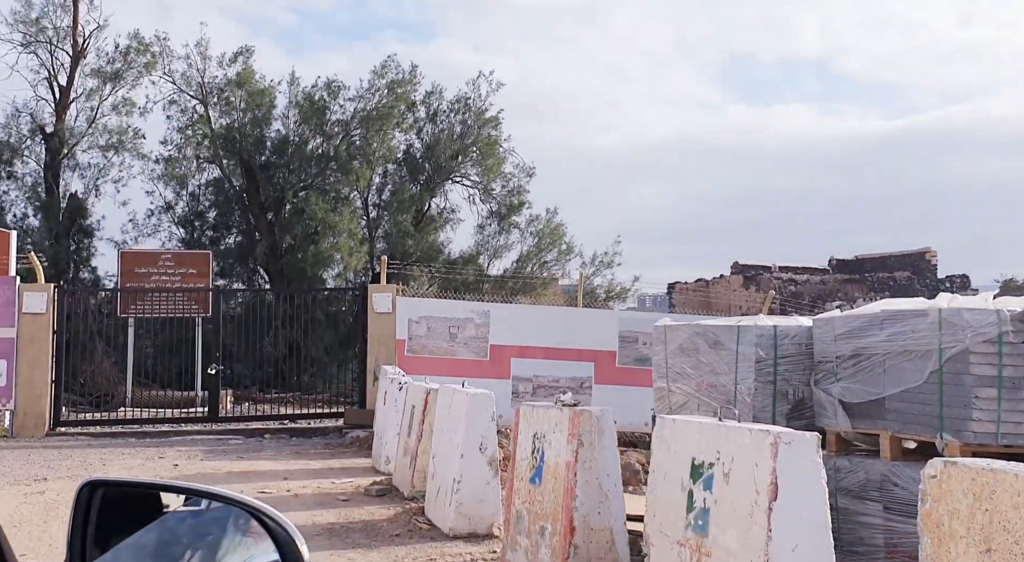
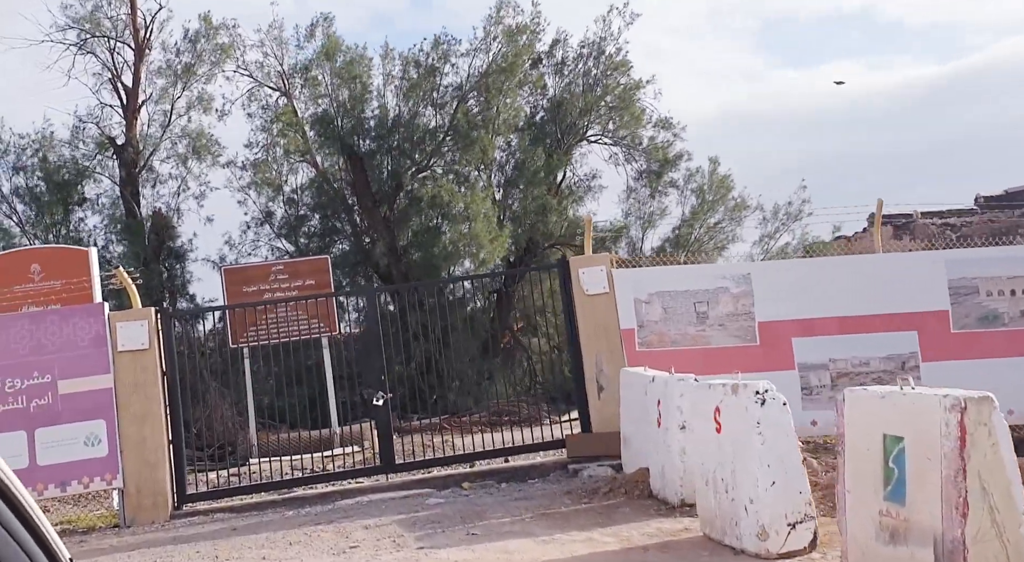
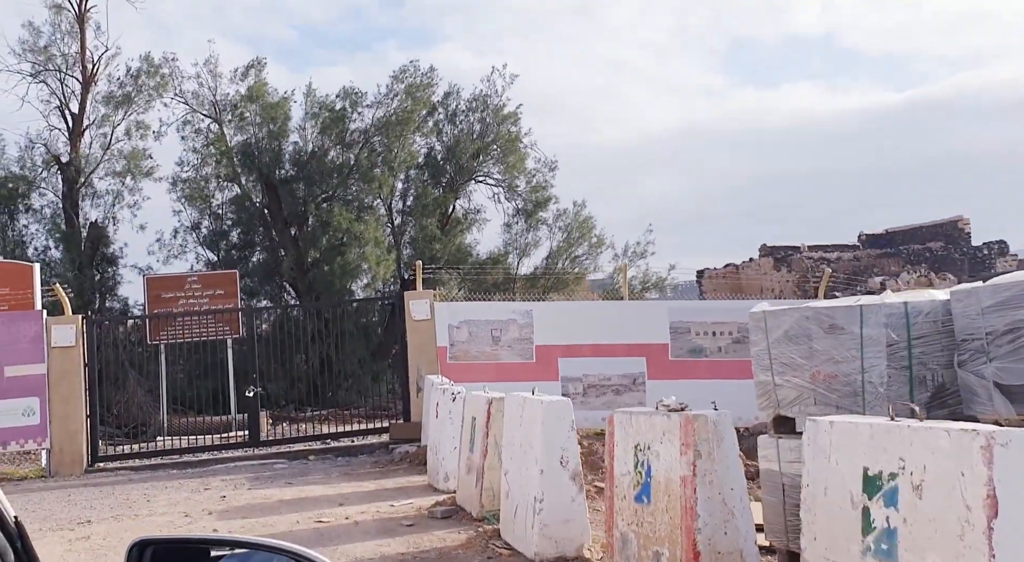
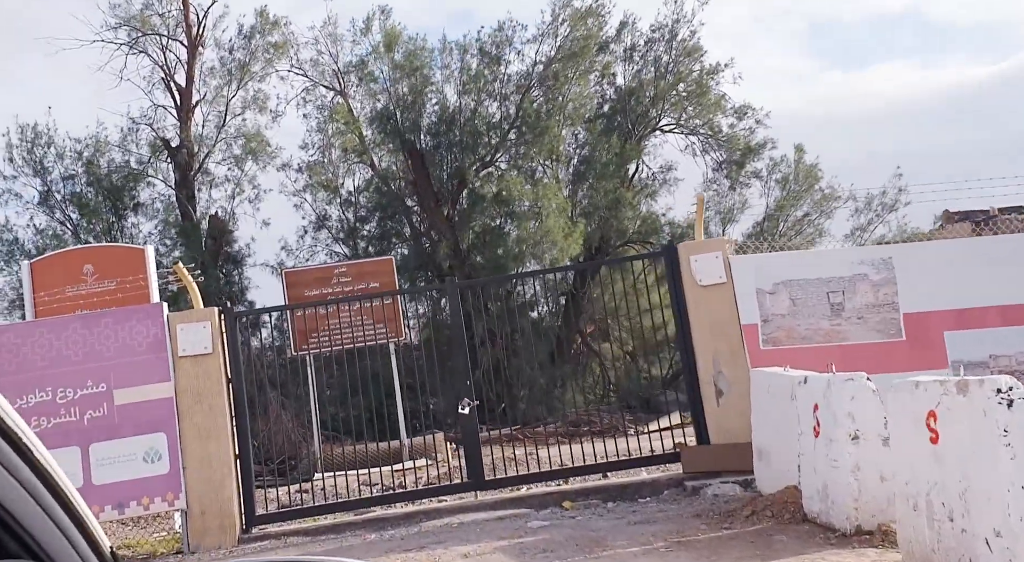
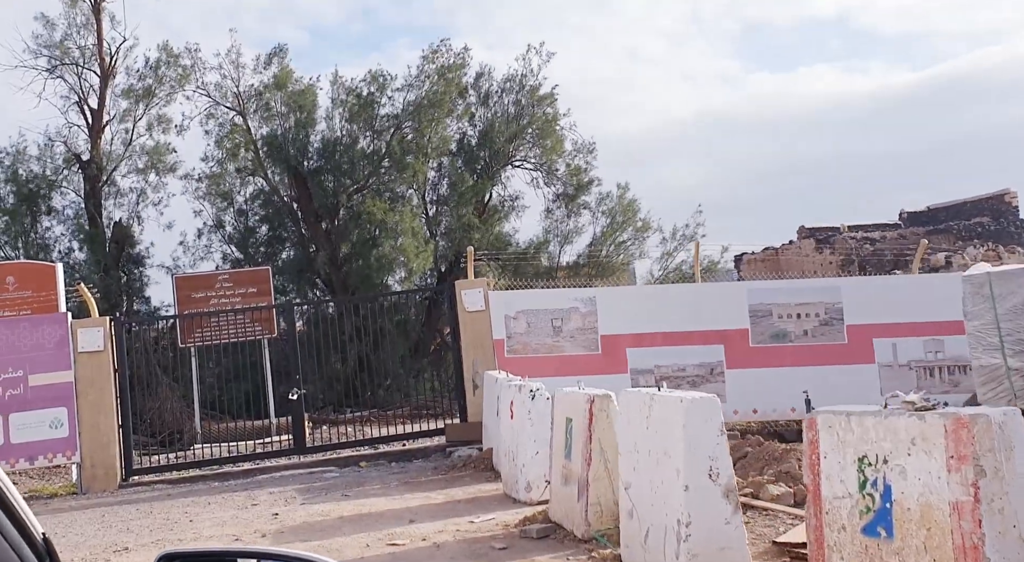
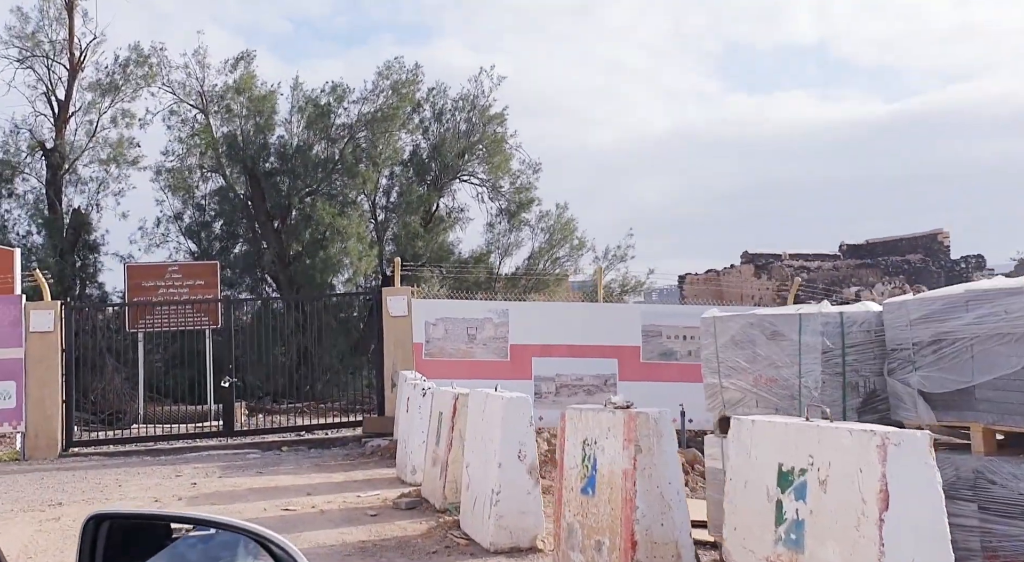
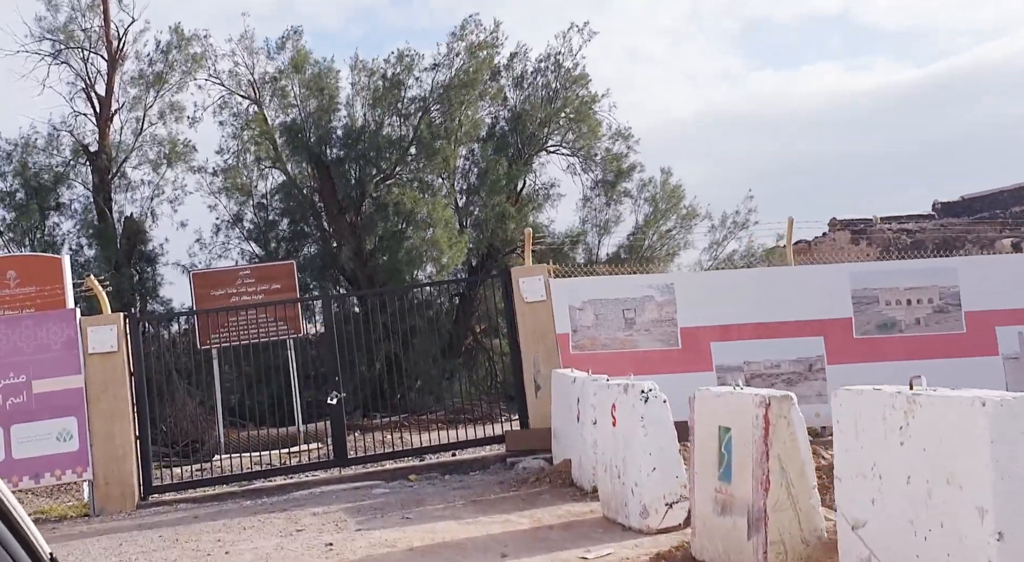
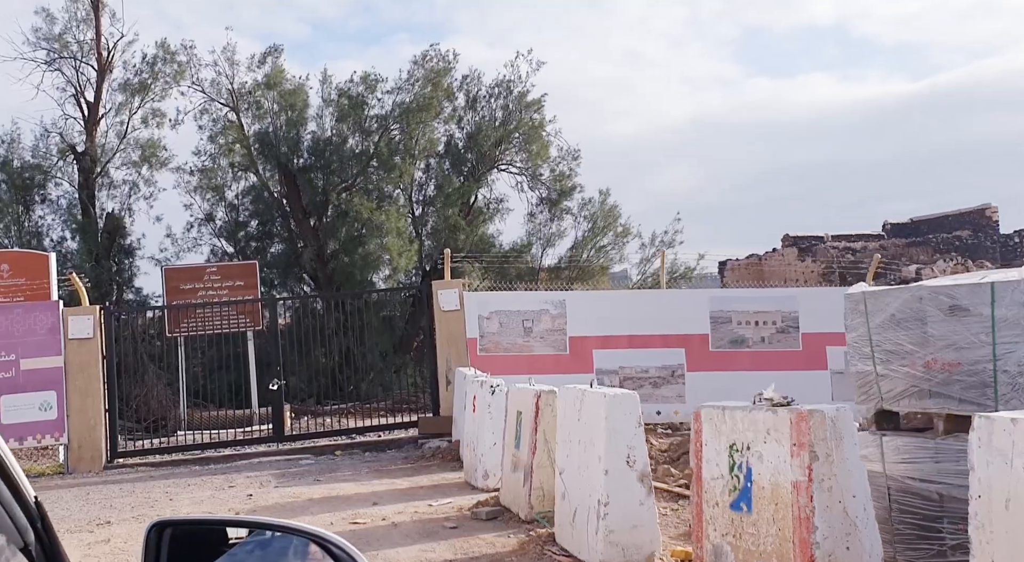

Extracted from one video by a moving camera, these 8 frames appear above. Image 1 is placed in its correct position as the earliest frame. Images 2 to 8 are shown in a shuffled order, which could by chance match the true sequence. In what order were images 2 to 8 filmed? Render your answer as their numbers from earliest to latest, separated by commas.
6, 3, 8, 5, 7, 2, 4
